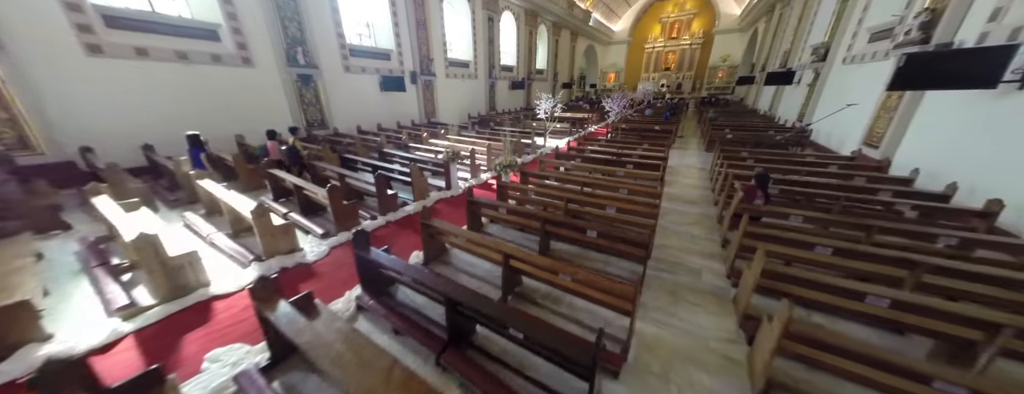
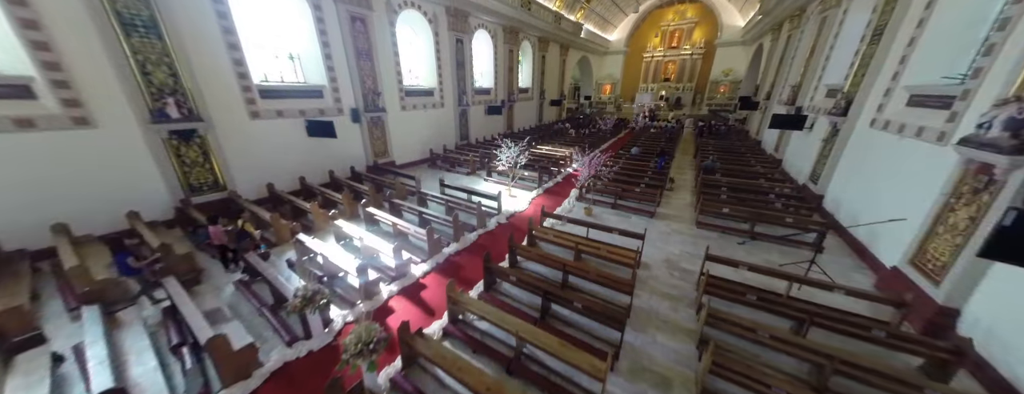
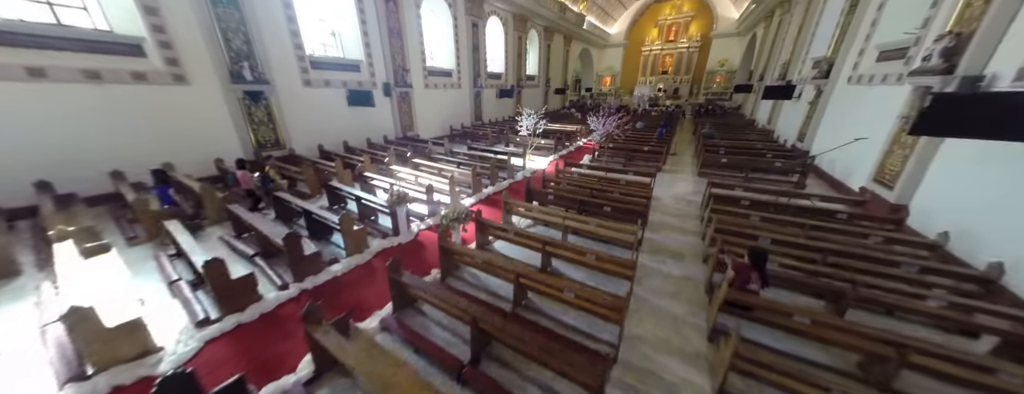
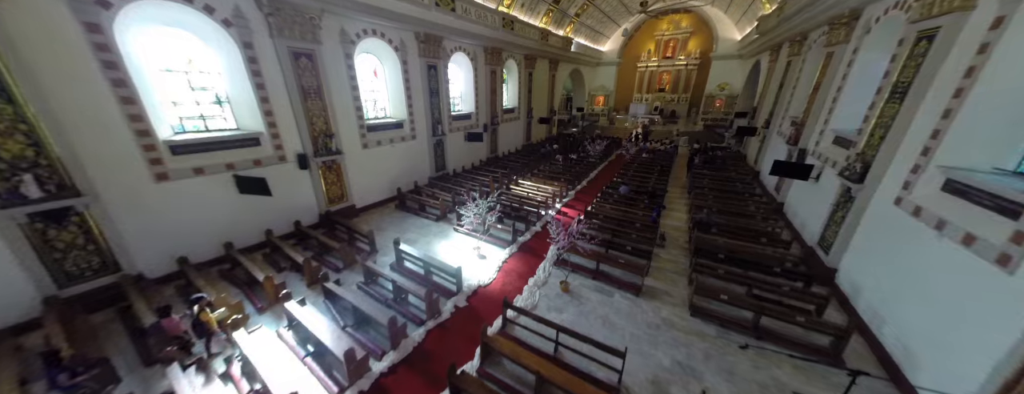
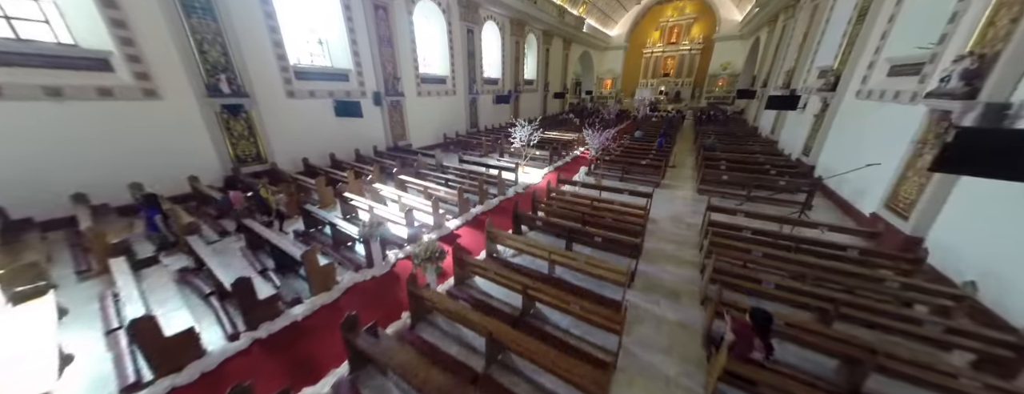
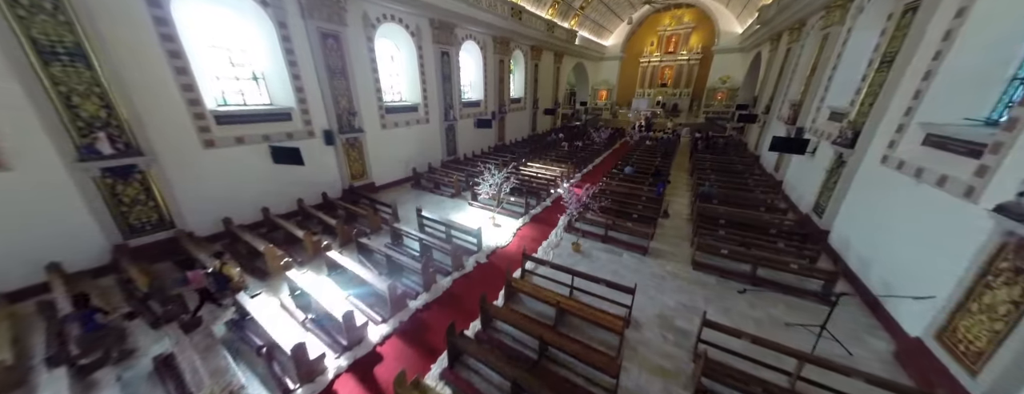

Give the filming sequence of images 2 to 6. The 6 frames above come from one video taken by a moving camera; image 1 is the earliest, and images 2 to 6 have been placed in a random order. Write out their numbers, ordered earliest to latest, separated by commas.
3, 5, 2, 6, 4
